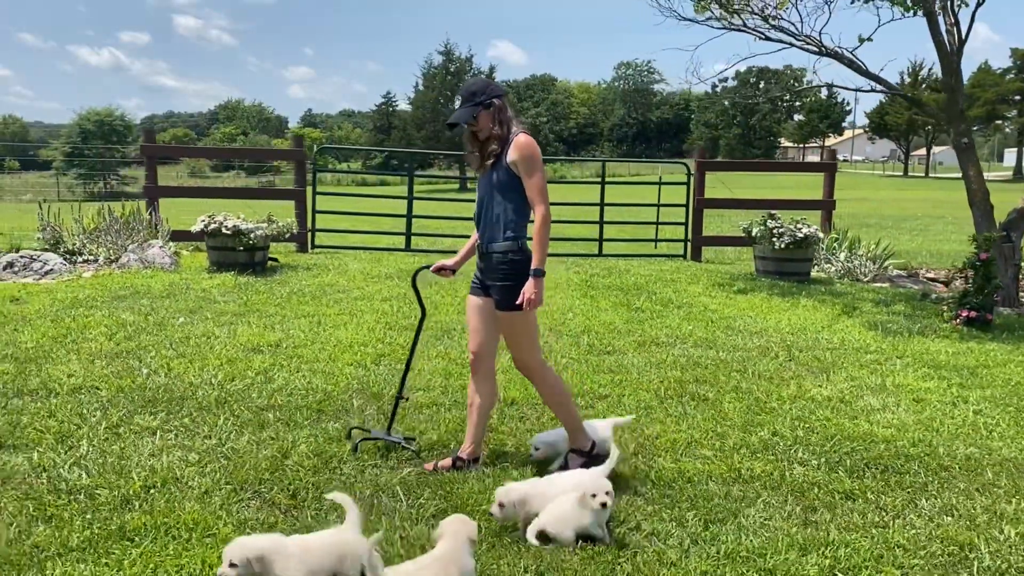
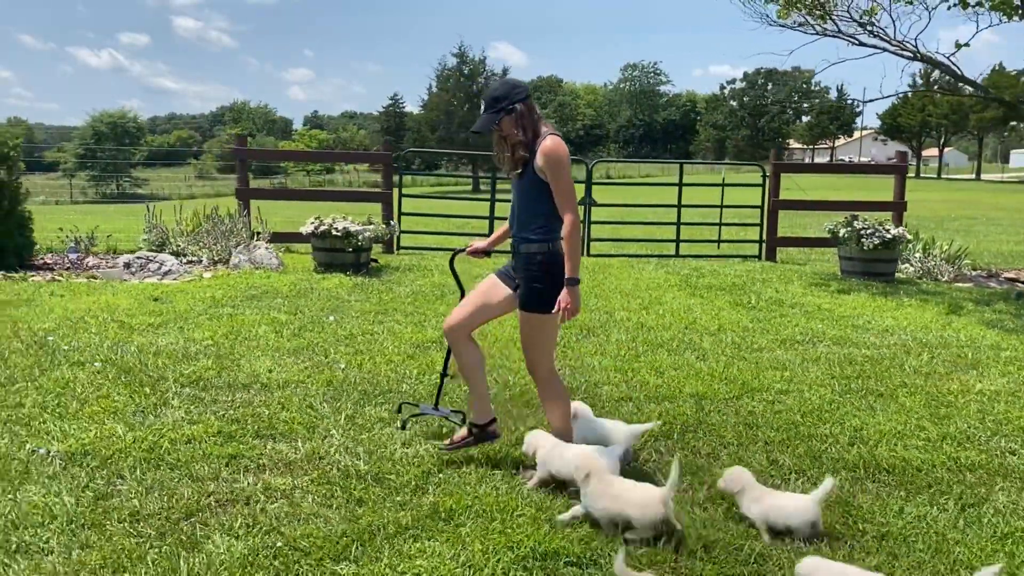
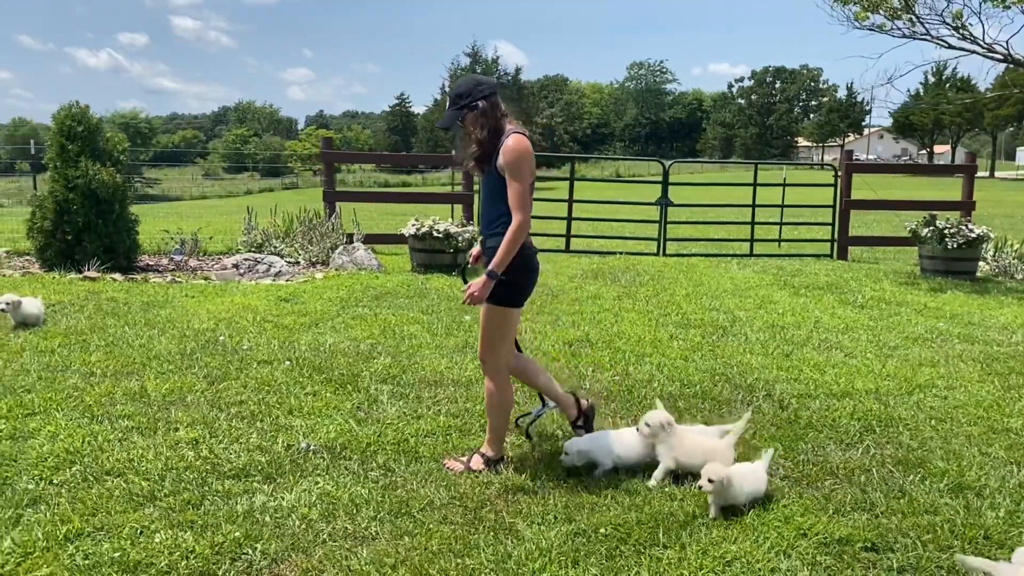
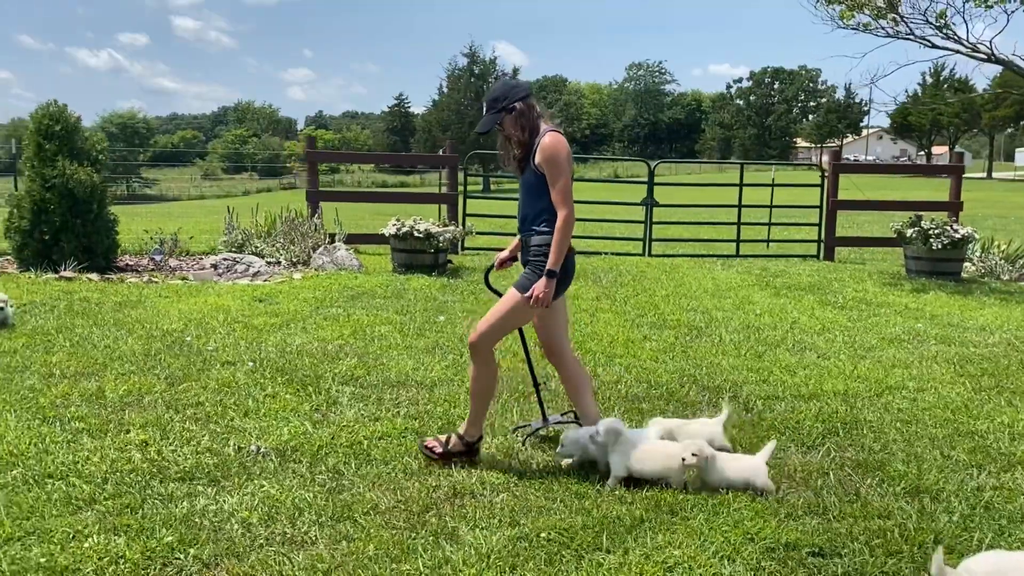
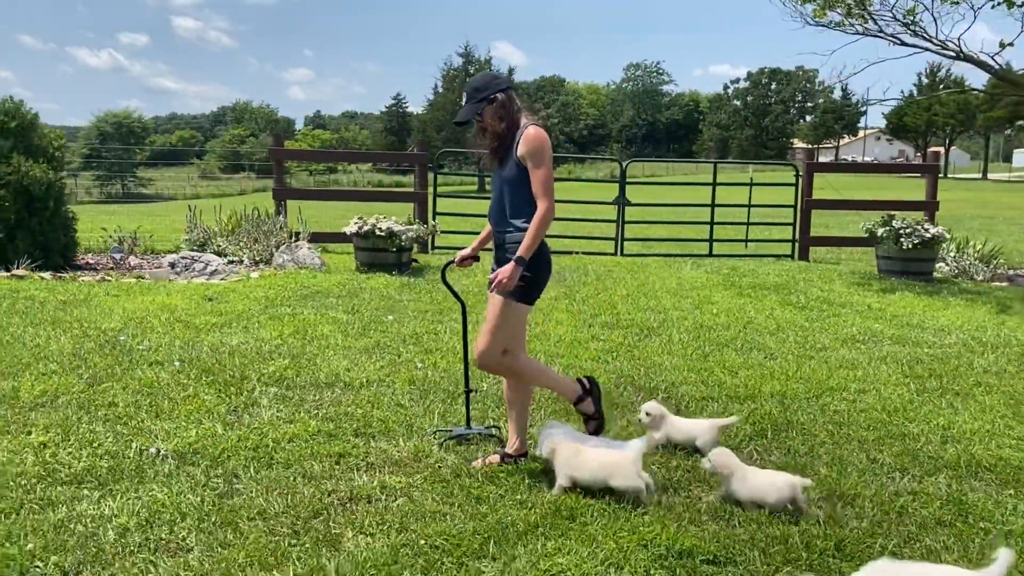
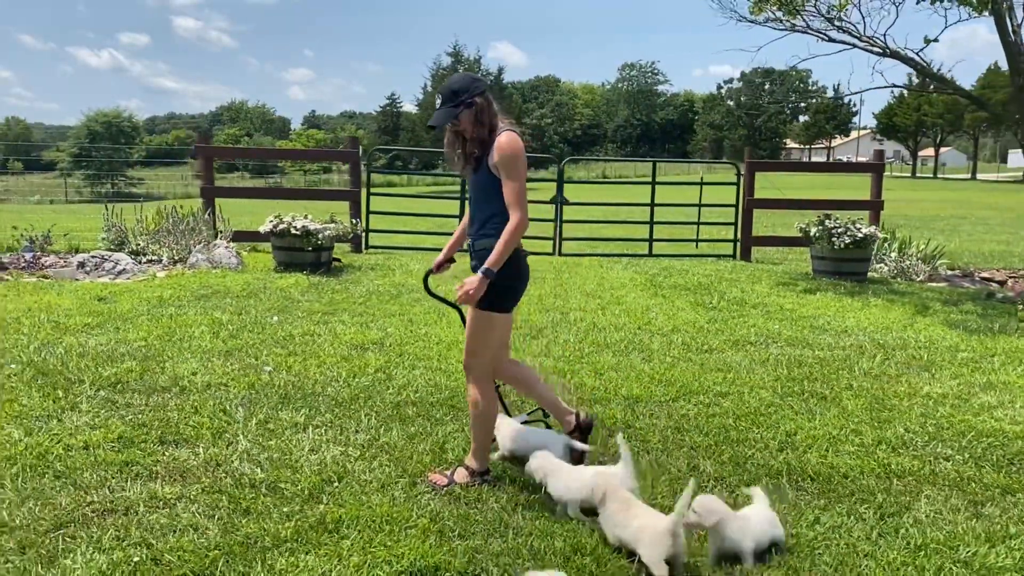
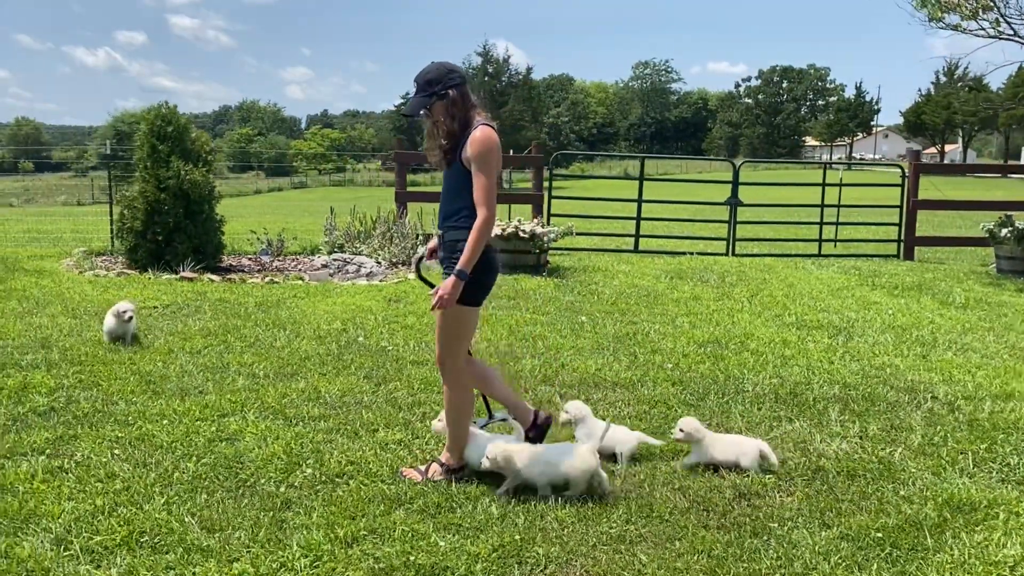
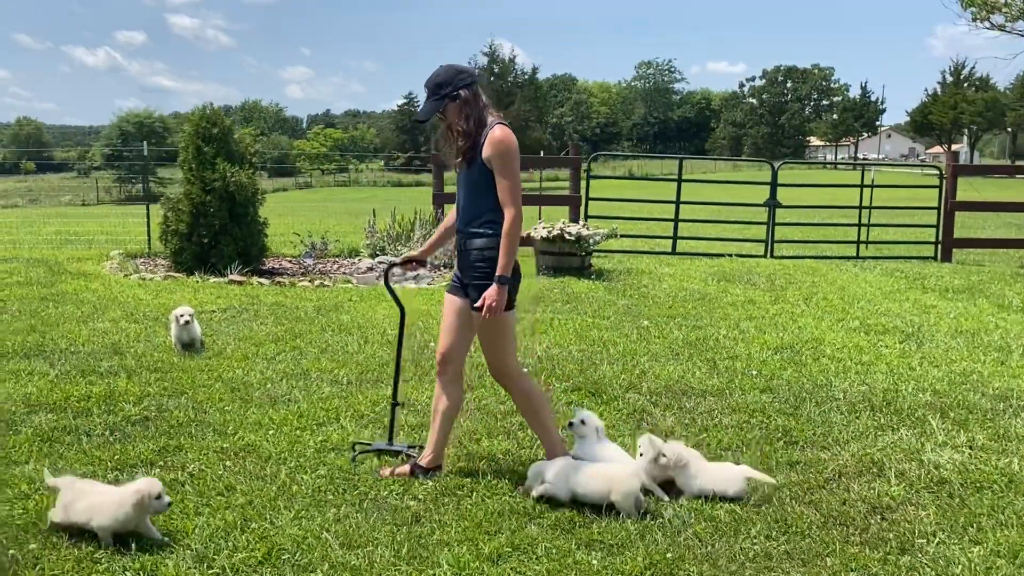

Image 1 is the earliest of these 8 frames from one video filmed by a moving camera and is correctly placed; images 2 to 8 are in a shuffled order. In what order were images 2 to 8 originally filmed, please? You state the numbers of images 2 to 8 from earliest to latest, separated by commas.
6, 2, 5, 4, 3, 7, 8
